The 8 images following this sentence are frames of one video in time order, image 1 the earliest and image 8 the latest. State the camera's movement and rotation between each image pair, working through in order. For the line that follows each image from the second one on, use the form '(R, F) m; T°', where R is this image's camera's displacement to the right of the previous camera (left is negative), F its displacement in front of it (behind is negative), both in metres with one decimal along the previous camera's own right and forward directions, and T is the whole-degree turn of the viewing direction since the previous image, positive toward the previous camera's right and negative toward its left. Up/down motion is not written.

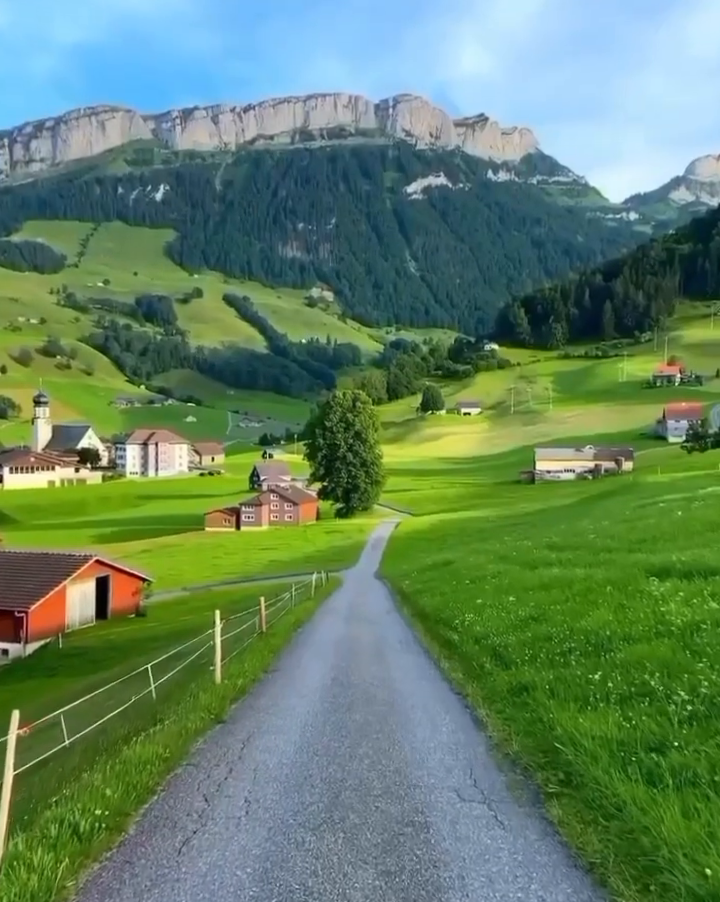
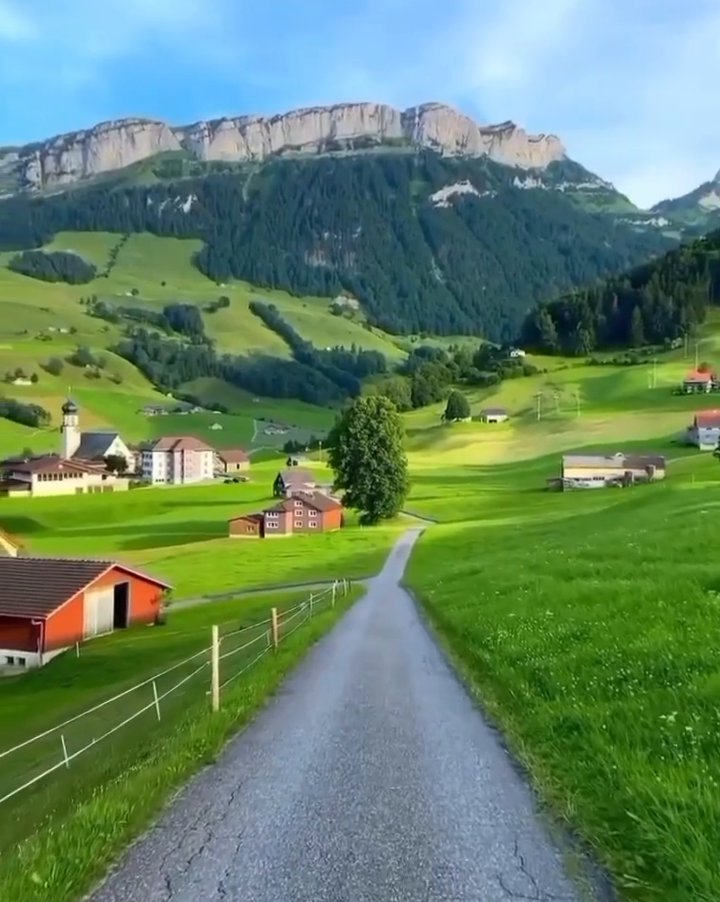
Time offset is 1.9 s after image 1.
(+0.1, +2.3) m; -2°
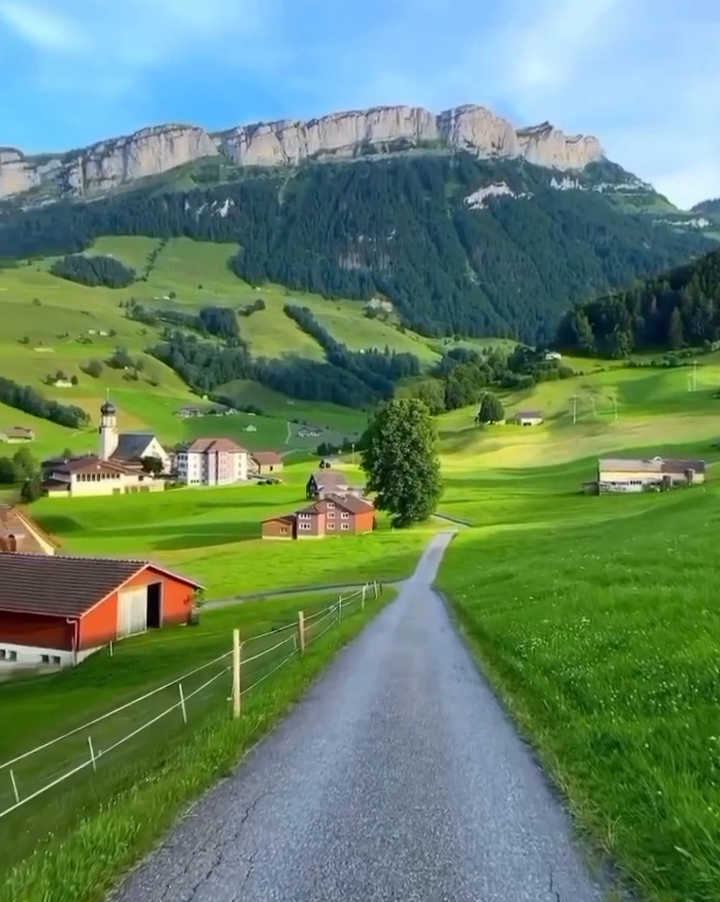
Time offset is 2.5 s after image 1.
(+0.1, +0.6) m; -2°
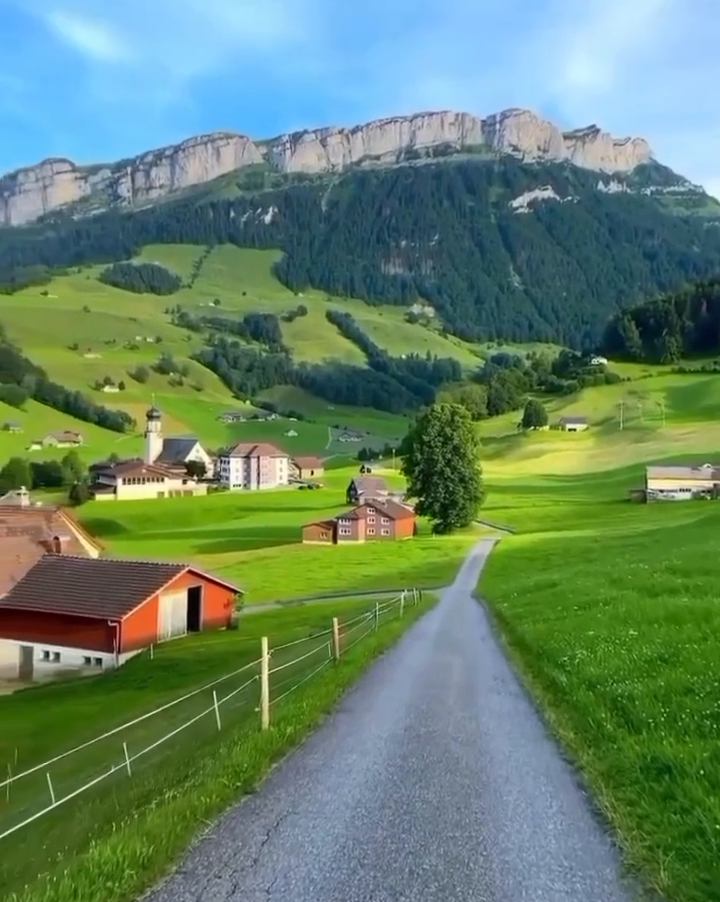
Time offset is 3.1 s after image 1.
(+0.1, +0.6) m; -3°
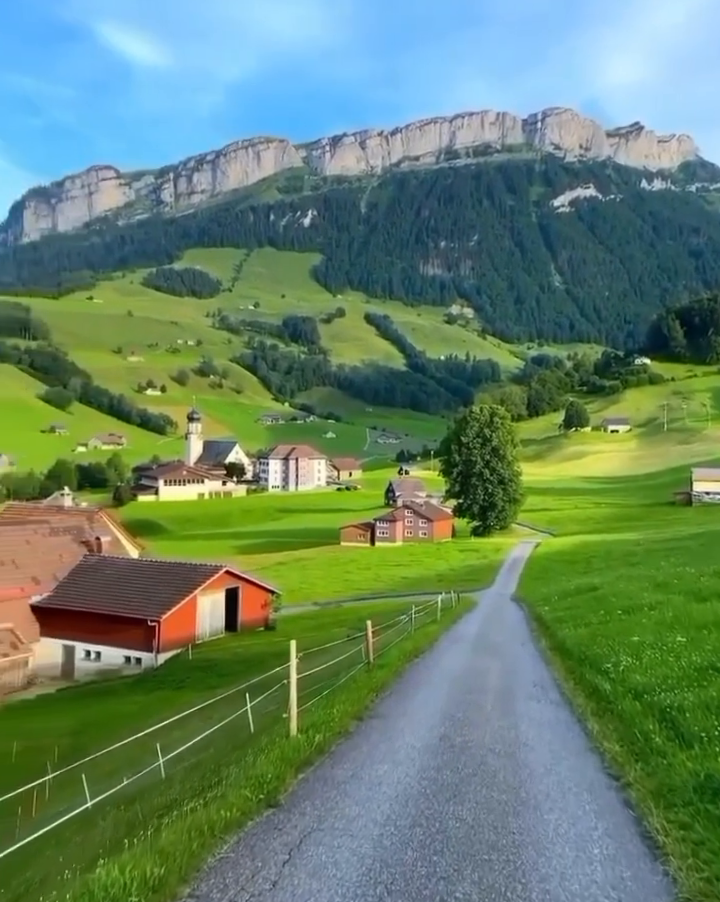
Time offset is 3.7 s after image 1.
(+0.1, +0.6) m; -3°
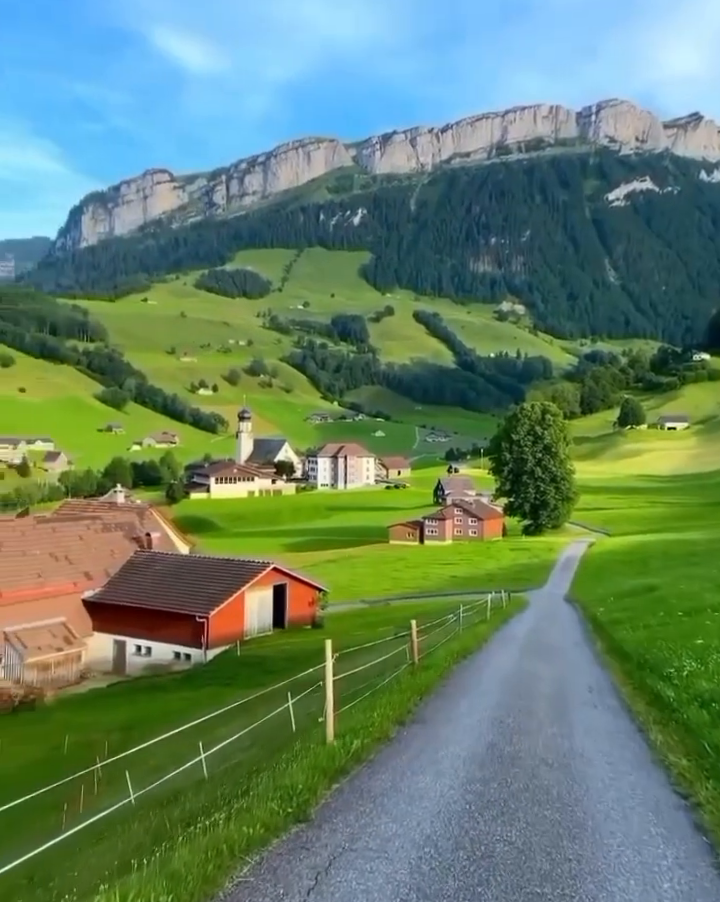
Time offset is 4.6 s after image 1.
(+0.1, +0.9) m; -4°
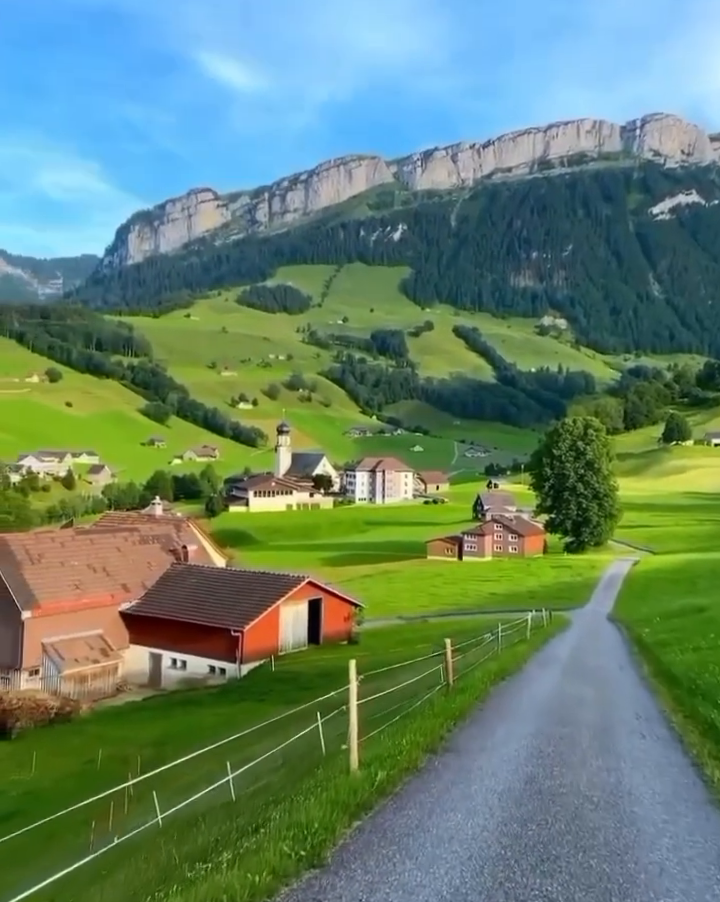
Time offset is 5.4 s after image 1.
(+0.2, +0.9) m; -3°
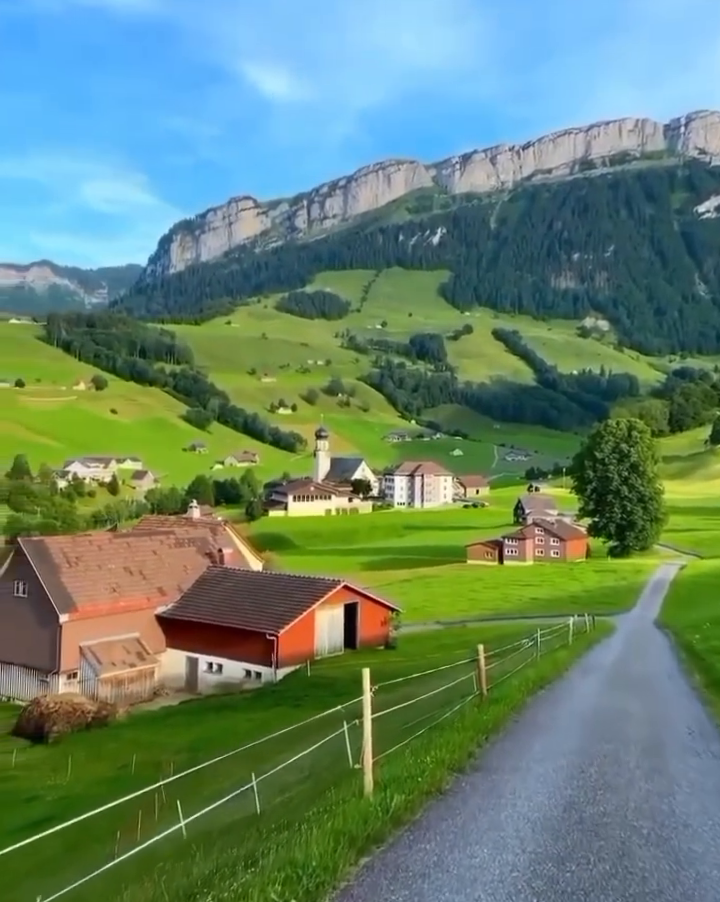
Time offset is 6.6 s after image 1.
(+0.3, +1.3) m; -3°
